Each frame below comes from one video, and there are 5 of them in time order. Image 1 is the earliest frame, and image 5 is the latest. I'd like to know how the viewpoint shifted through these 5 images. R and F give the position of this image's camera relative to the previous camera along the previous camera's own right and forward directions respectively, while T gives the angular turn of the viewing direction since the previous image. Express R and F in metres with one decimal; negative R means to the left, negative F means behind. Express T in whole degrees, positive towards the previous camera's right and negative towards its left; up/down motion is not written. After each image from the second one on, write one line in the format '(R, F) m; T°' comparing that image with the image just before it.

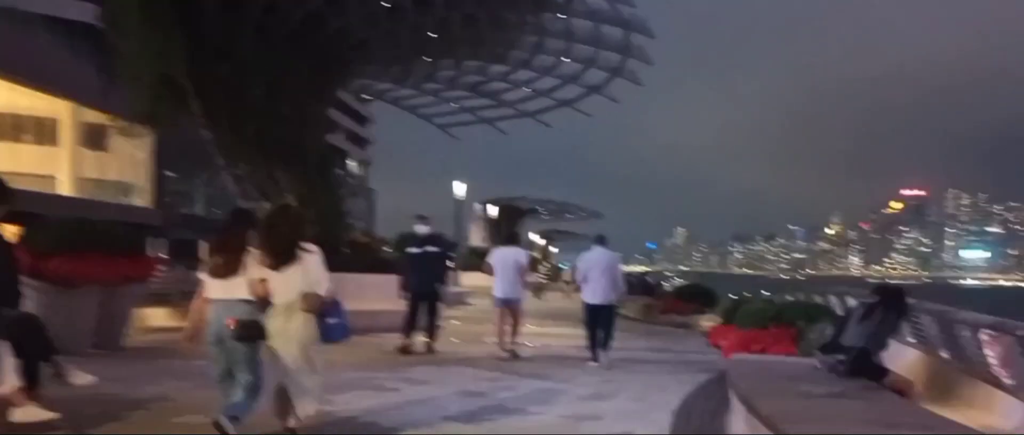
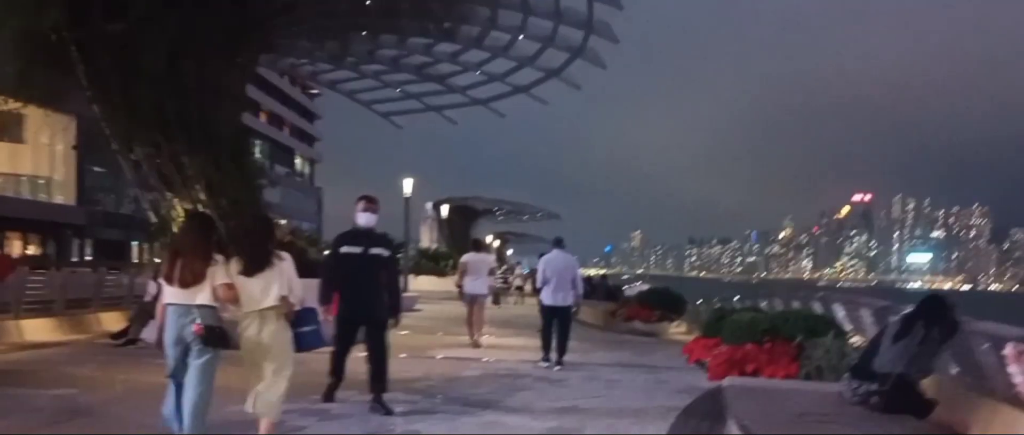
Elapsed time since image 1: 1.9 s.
(+0.1, +1.5) m; +2°
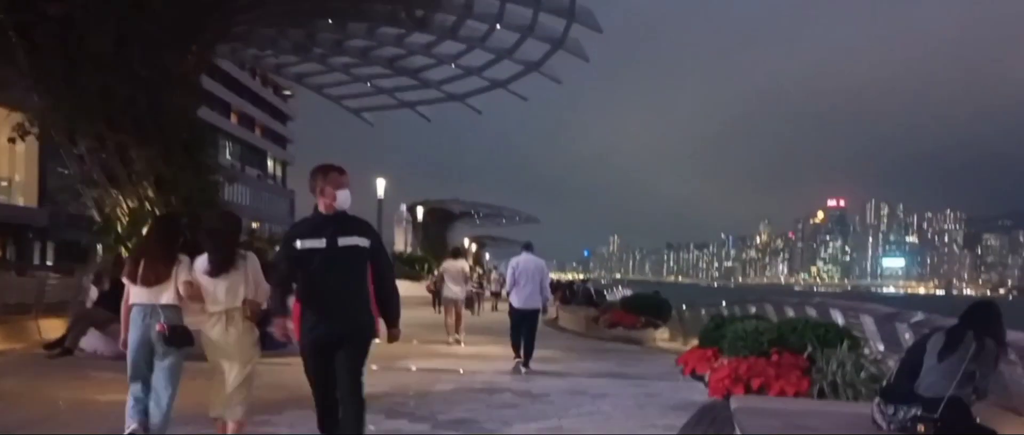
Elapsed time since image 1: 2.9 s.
(0.0, +0.8) m; +1°
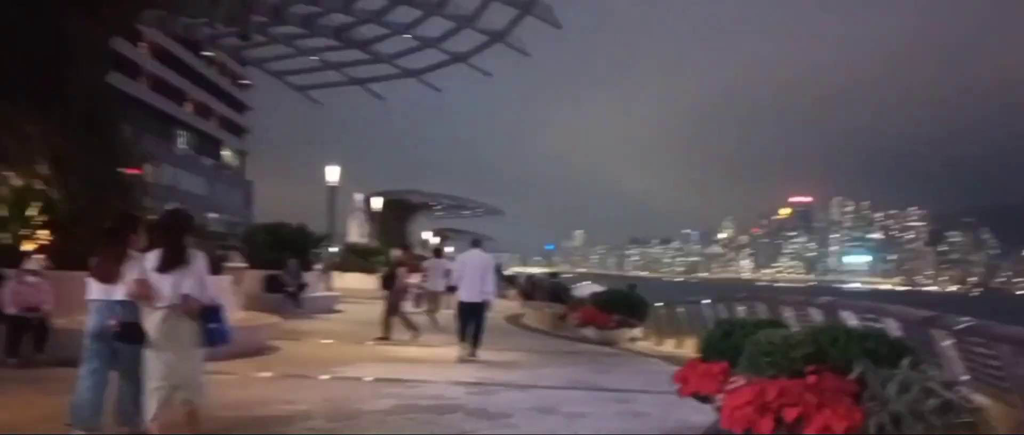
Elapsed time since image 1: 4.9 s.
(+0.1, +1.6) m; +2°
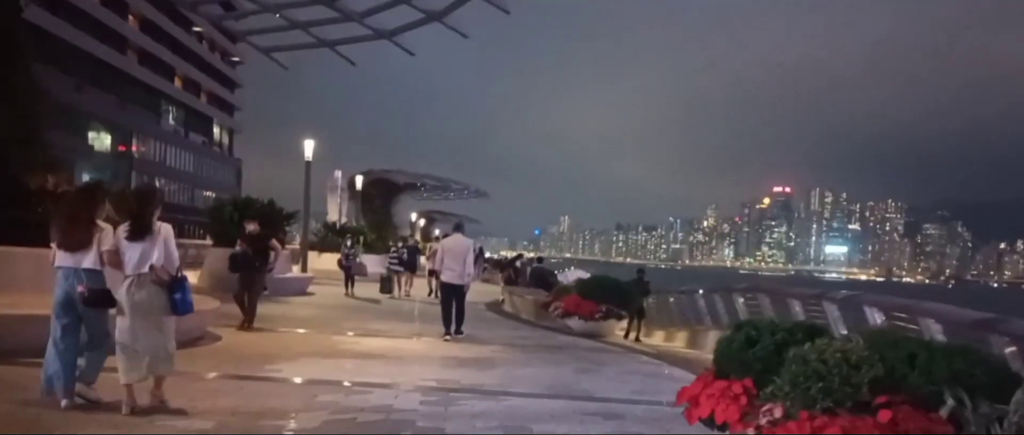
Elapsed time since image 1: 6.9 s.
(+0.1, +1.3) m; +1°
